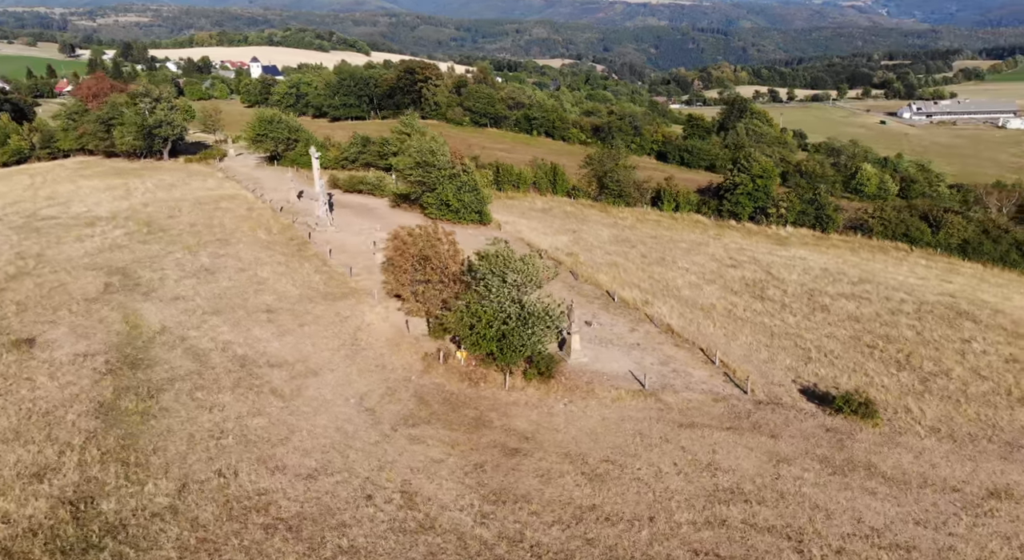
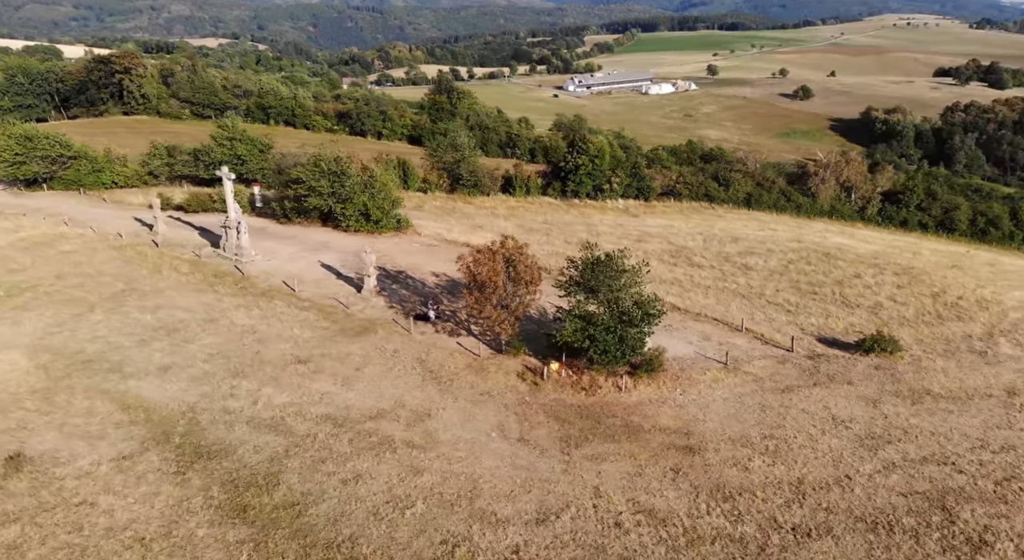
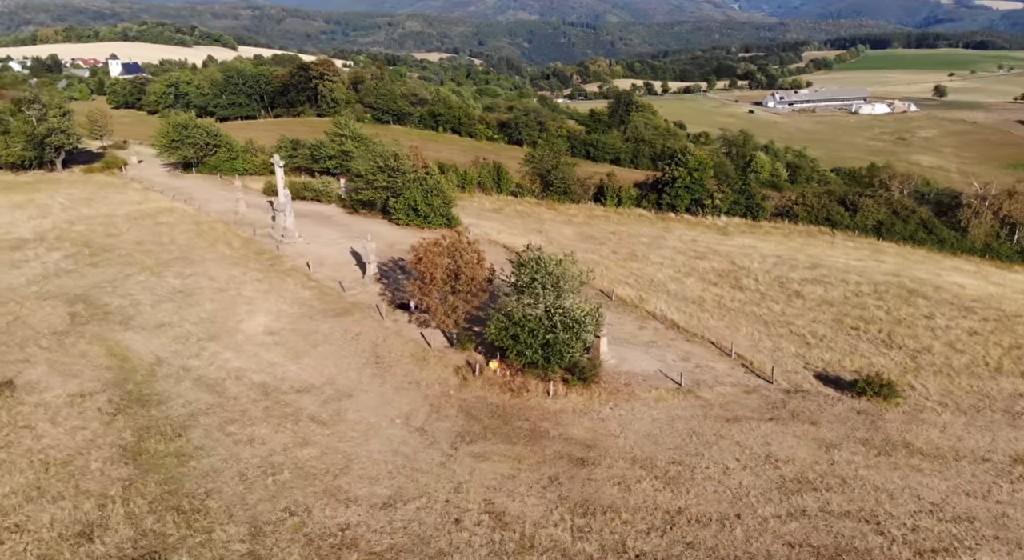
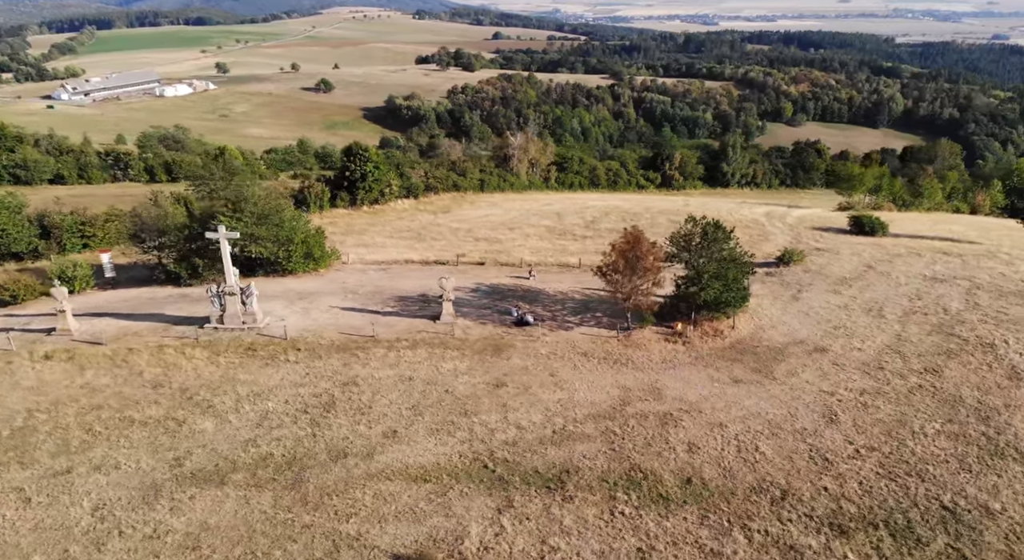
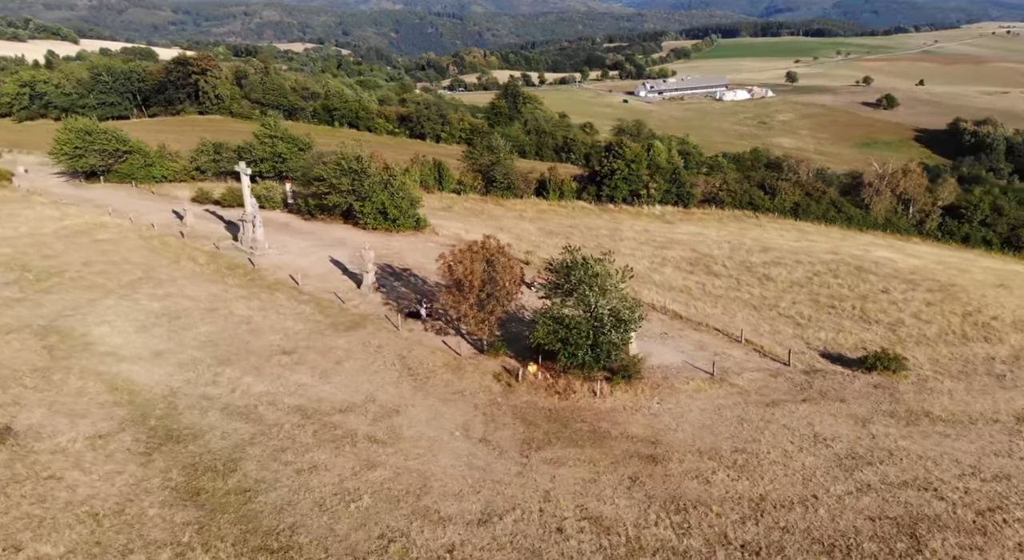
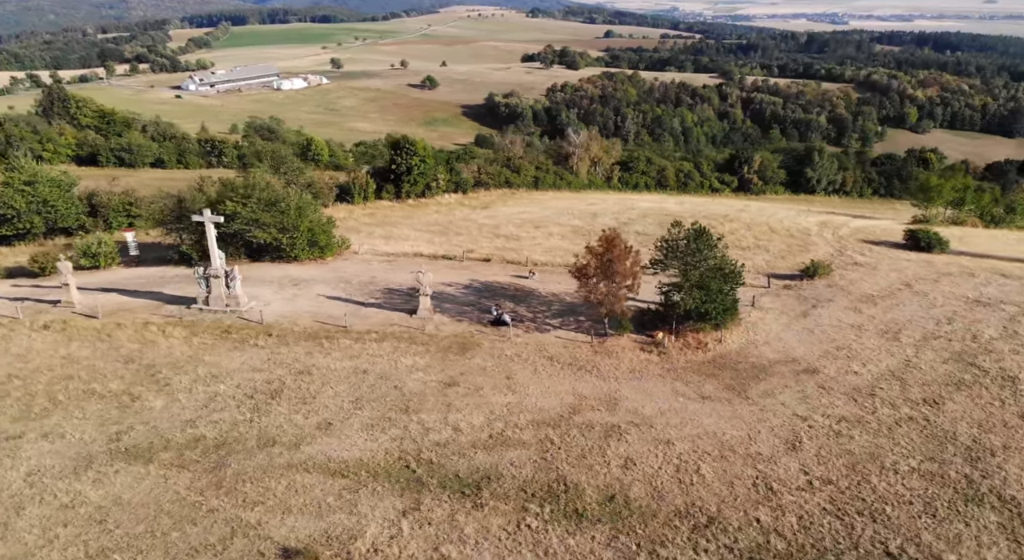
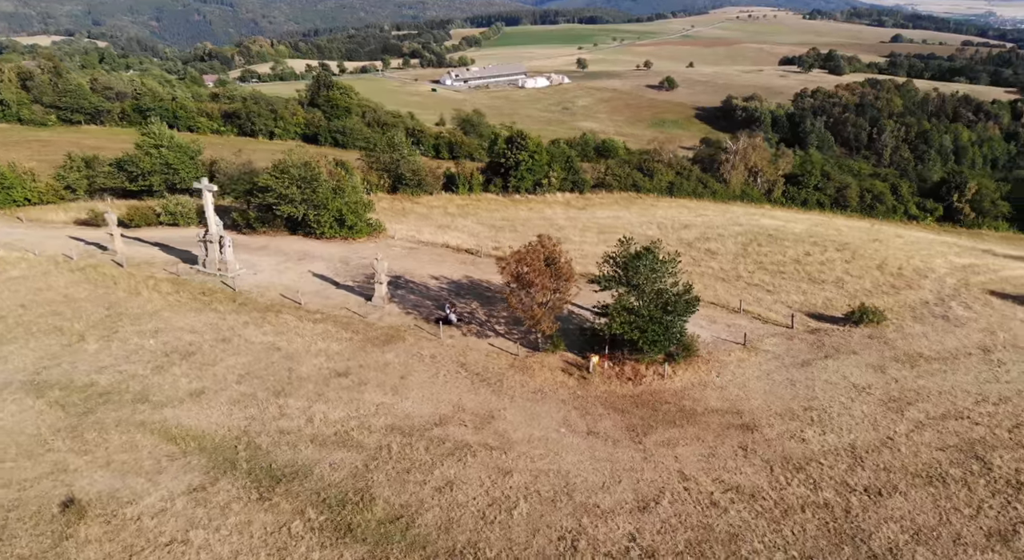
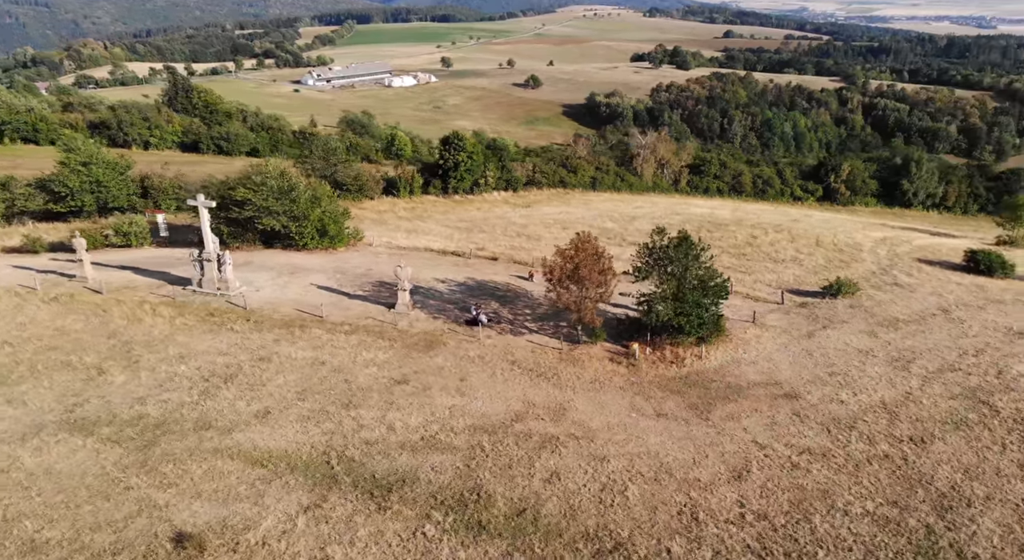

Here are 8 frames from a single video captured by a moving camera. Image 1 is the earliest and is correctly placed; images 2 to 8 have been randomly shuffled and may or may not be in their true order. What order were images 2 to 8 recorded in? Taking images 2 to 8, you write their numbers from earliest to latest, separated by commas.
3, 5, 2, 7, 8, 6, 4
